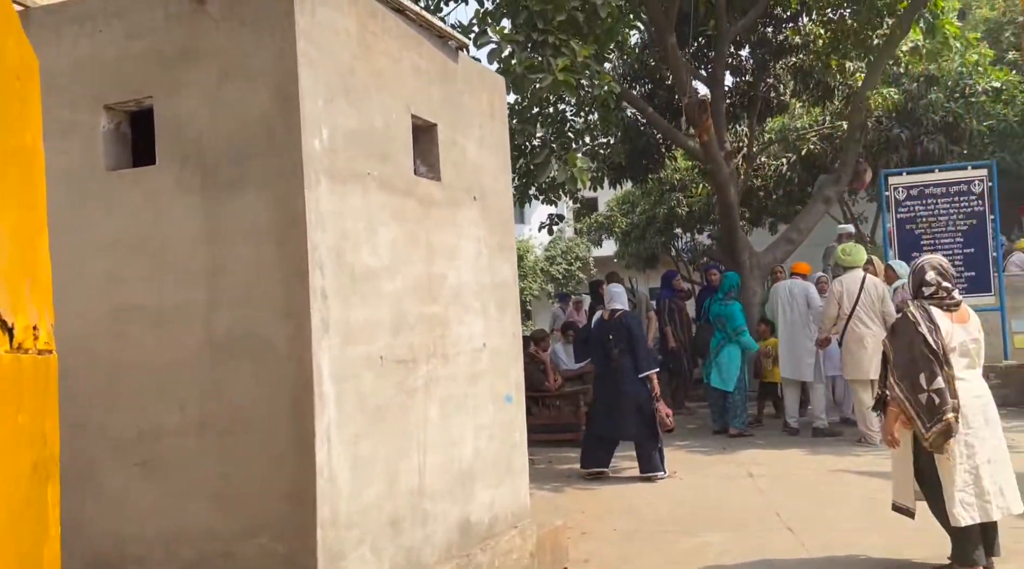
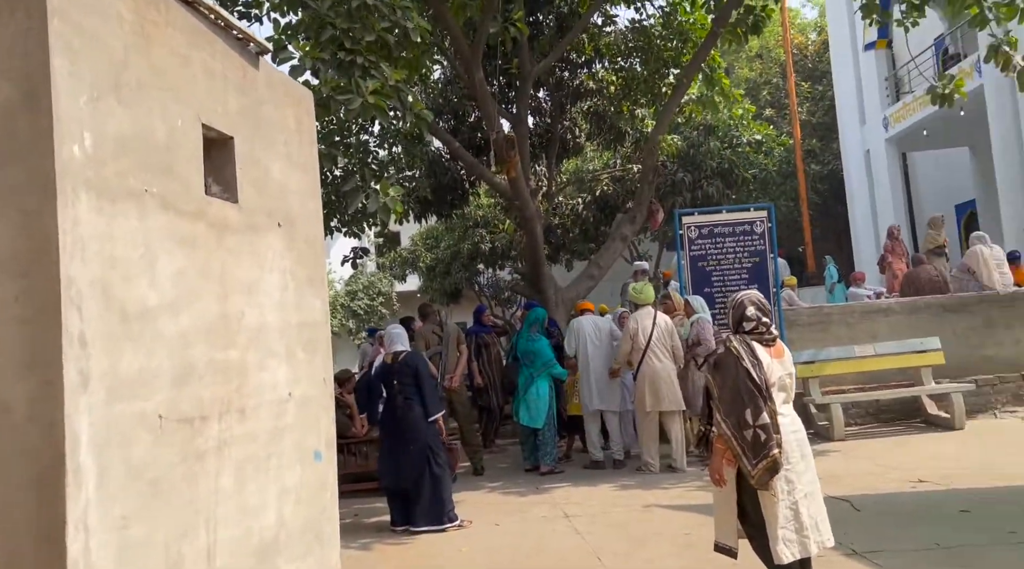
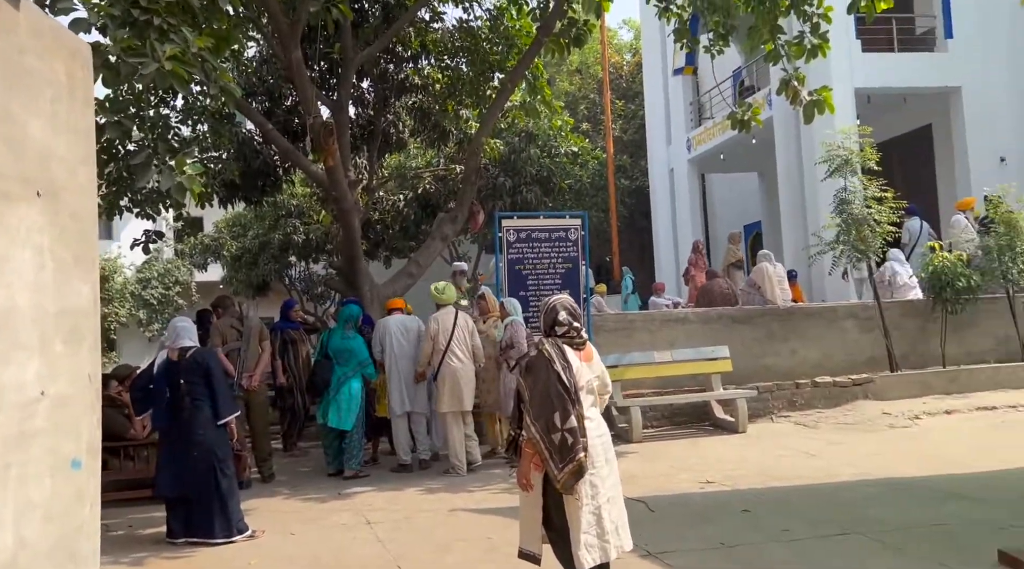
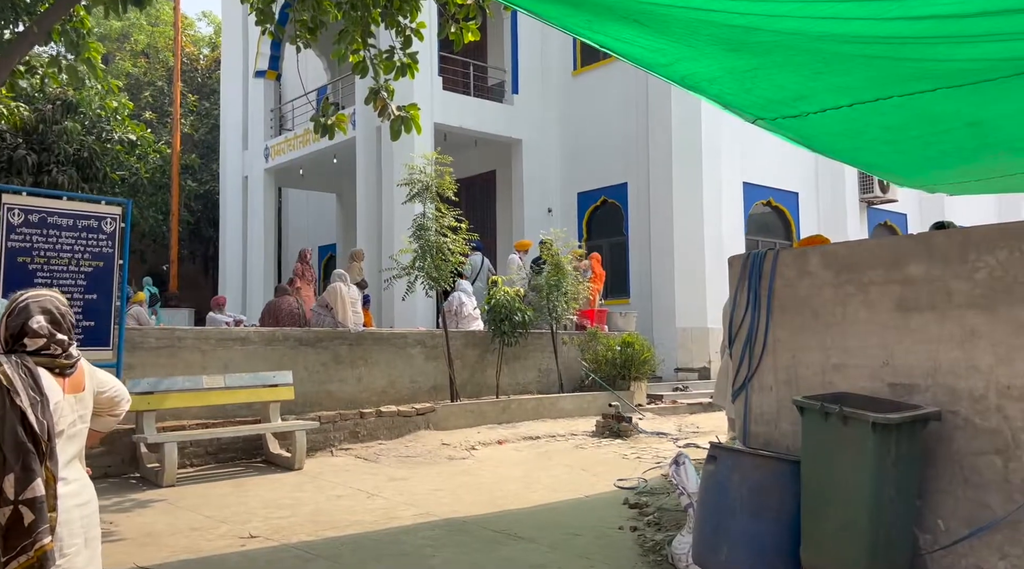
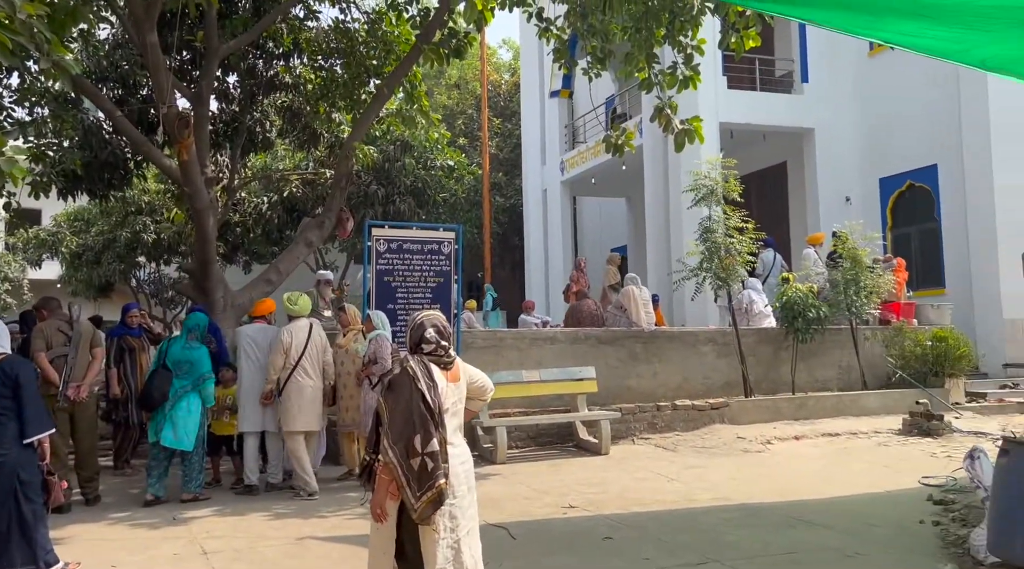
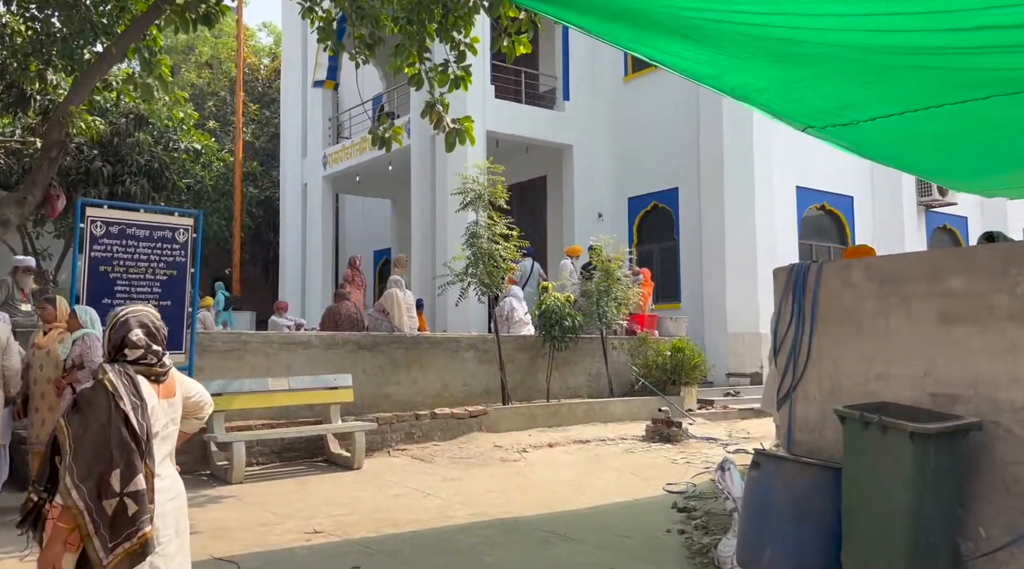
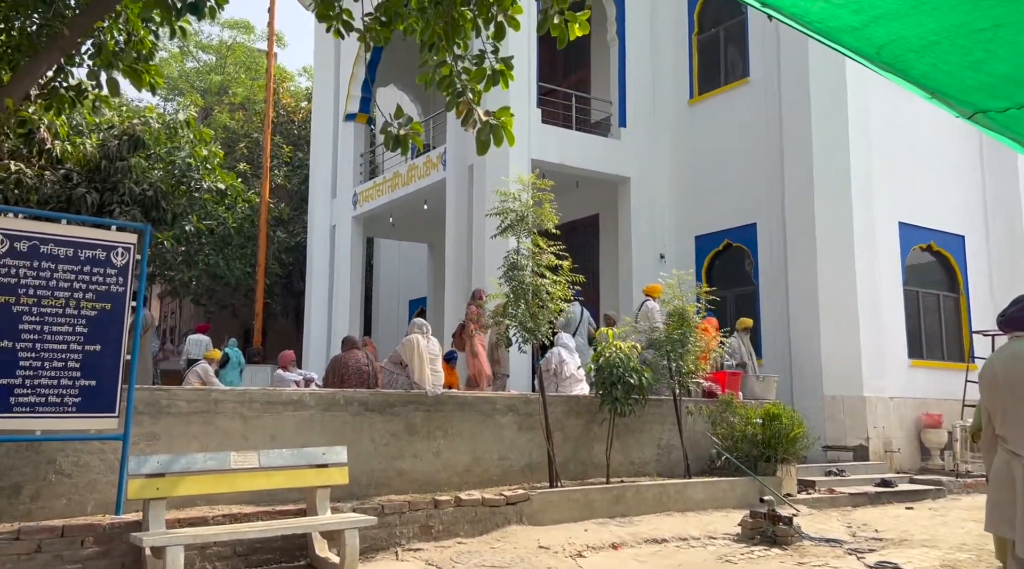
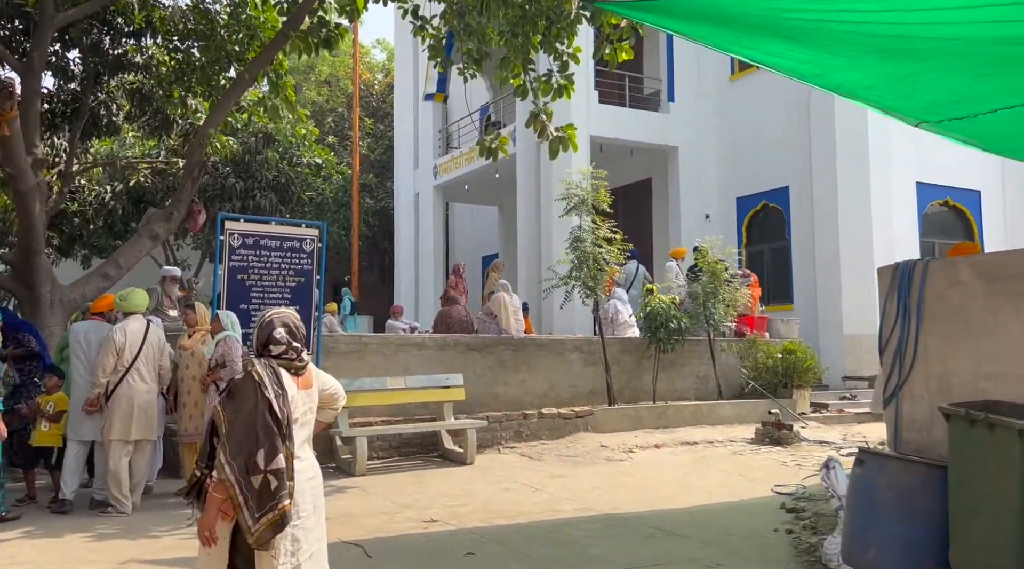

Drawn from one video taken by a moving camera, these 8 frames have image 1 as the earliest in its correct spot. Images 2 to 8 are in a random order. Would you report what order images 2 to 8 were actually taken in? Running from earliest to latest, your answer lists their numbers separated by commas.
2, 3, 5, 8, 6, 4, 7
